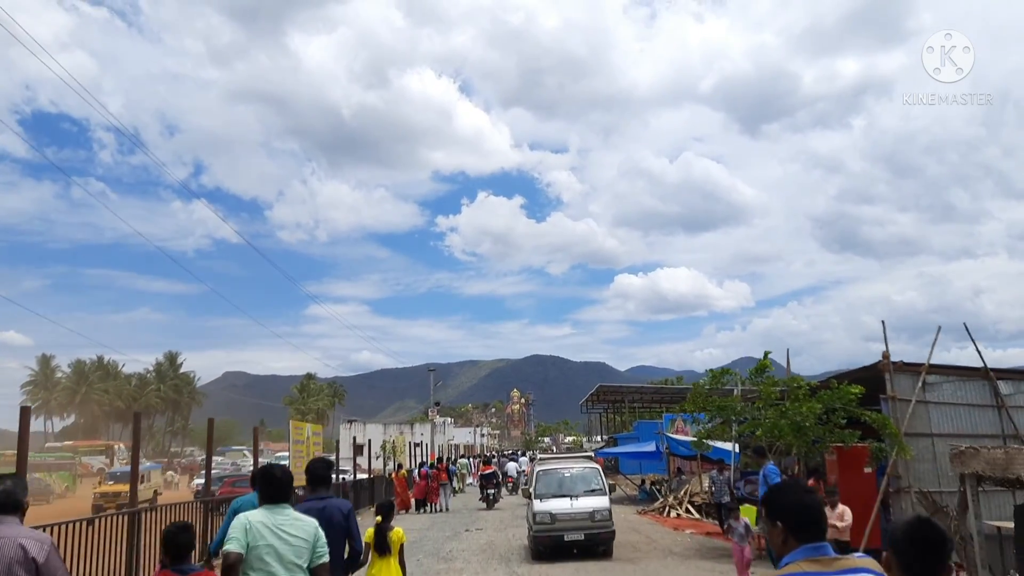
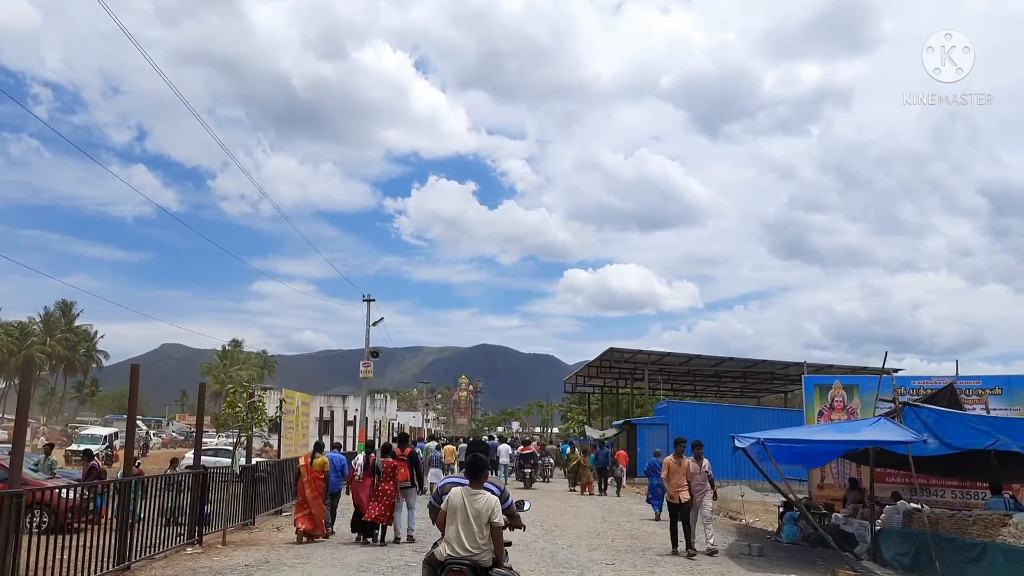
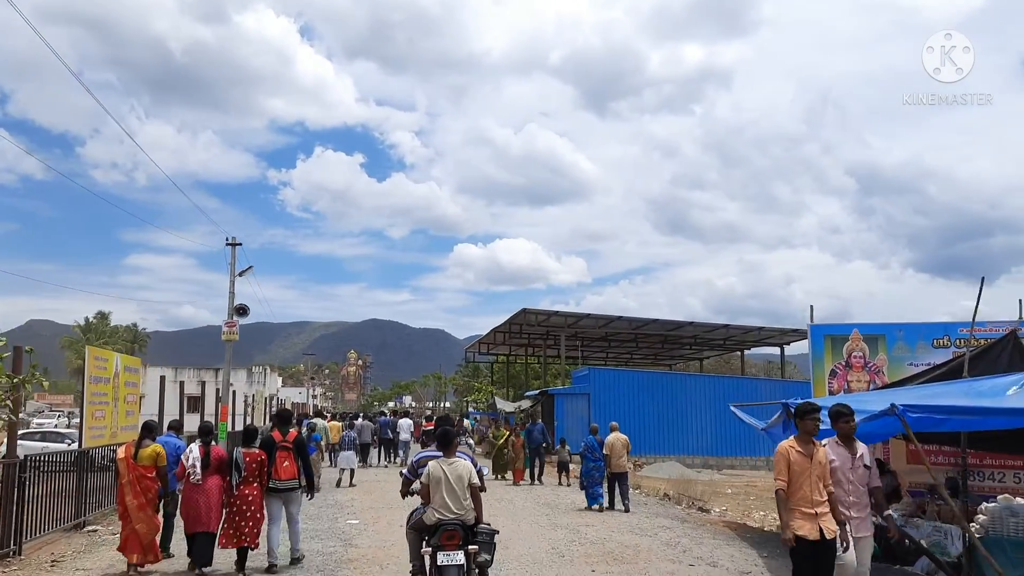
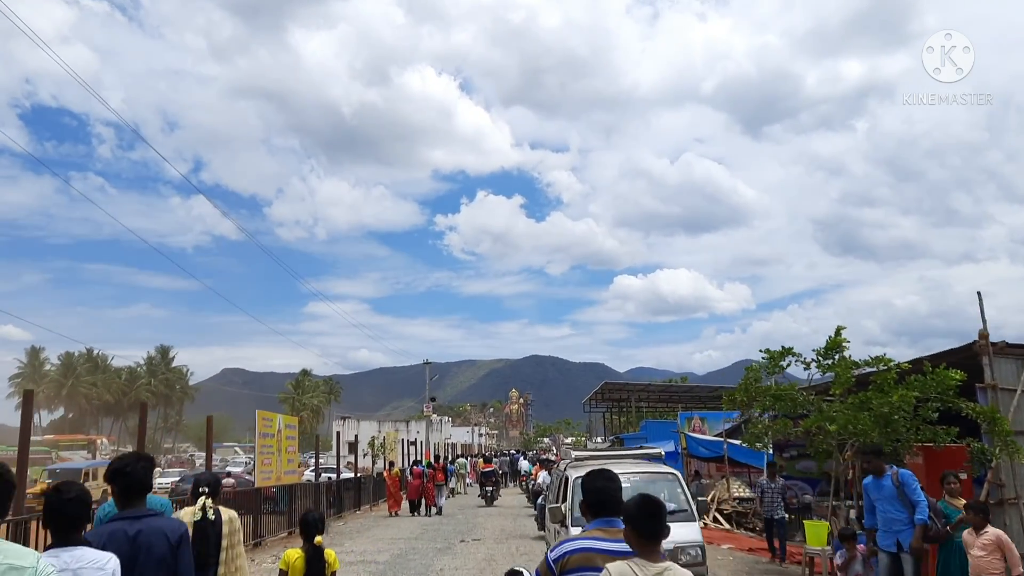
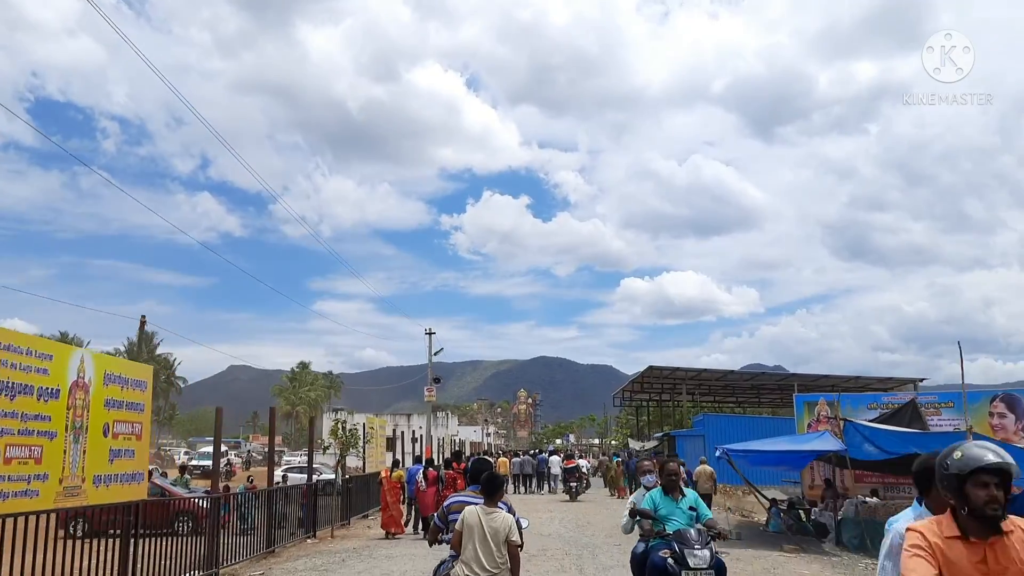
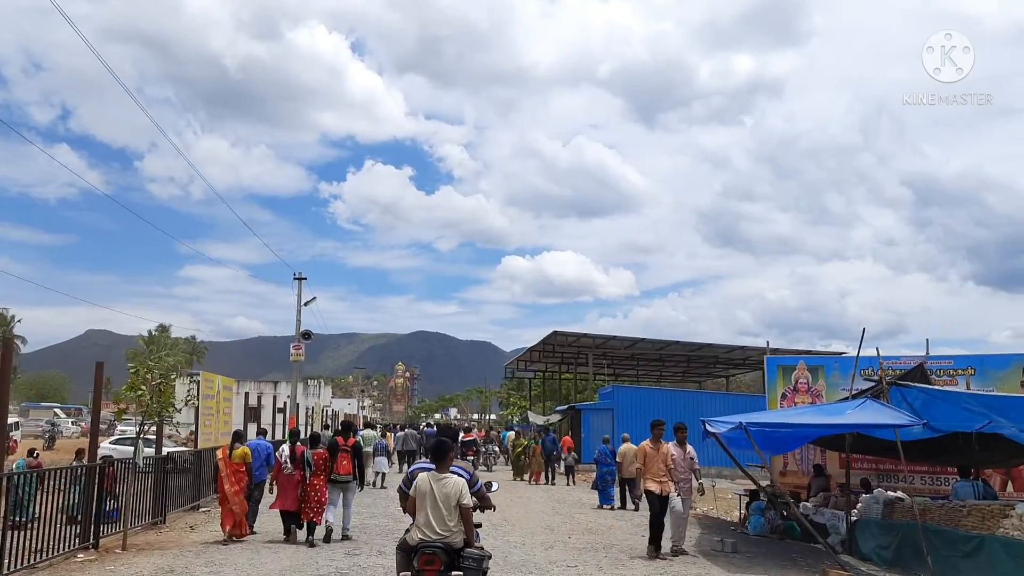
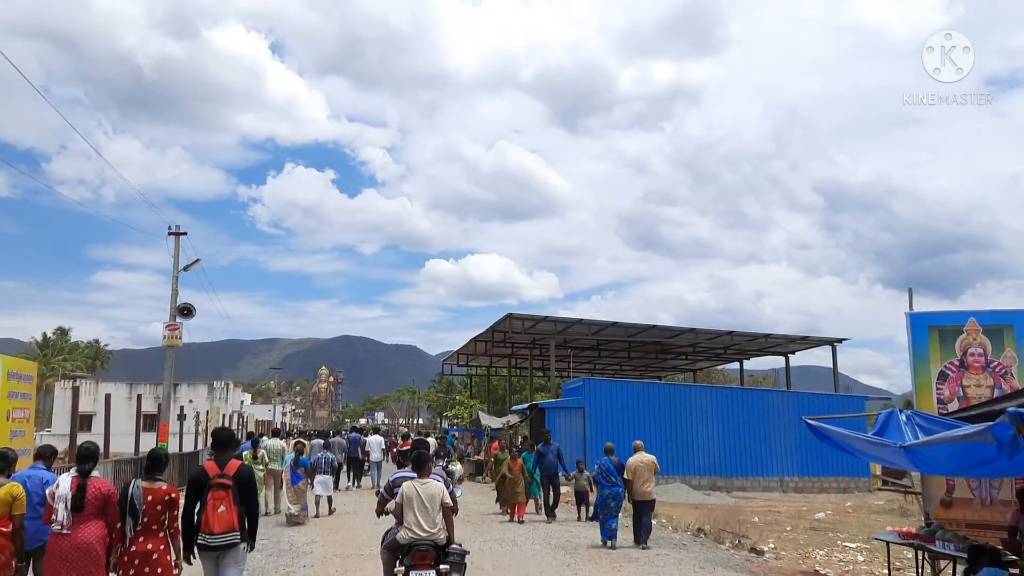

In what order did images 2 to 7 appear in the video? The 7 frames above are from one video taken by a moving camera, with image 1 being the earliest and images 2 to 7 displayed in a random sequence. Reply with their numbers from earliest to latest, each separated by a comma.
4, 5, 2, 6, 3, 7
